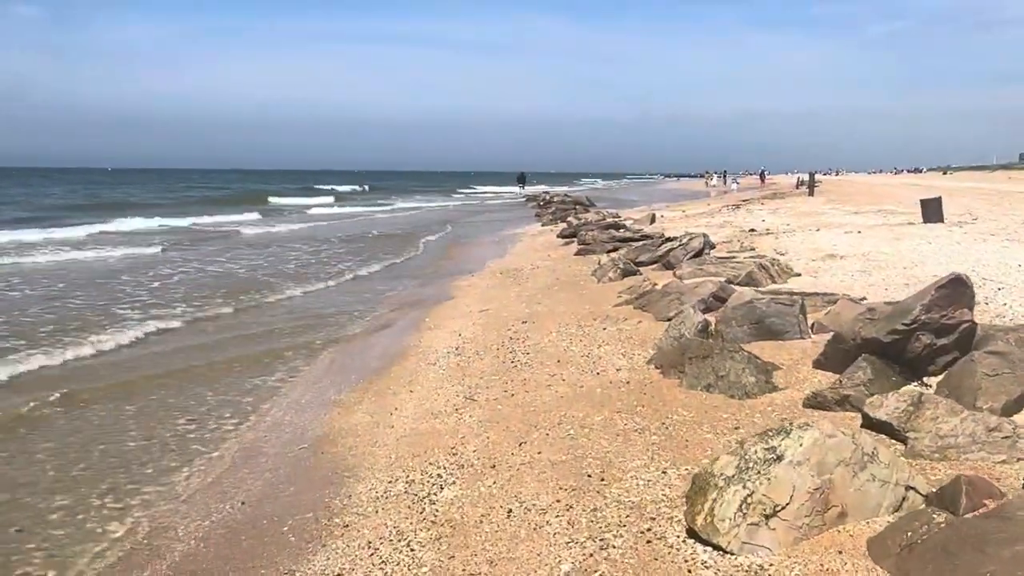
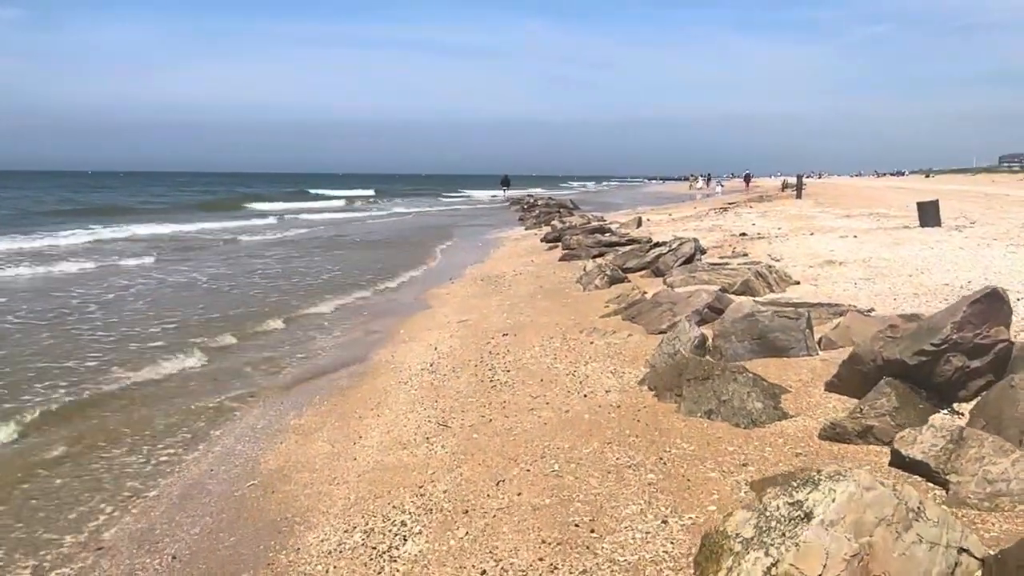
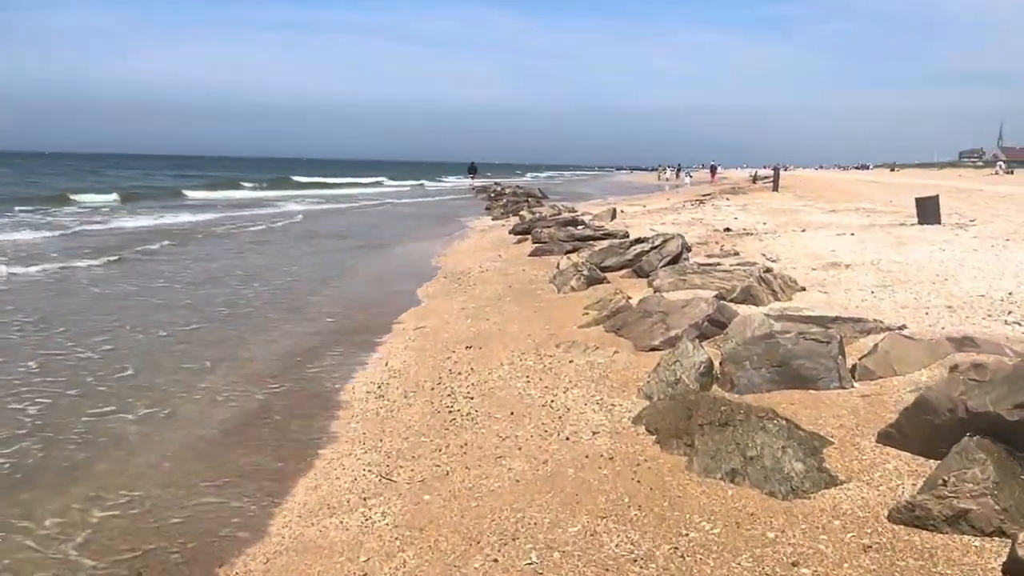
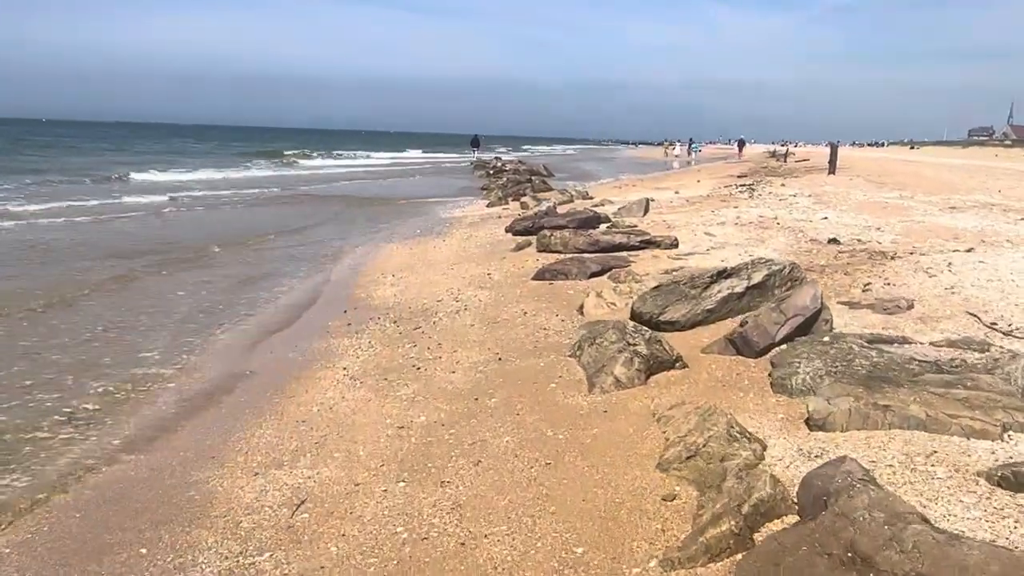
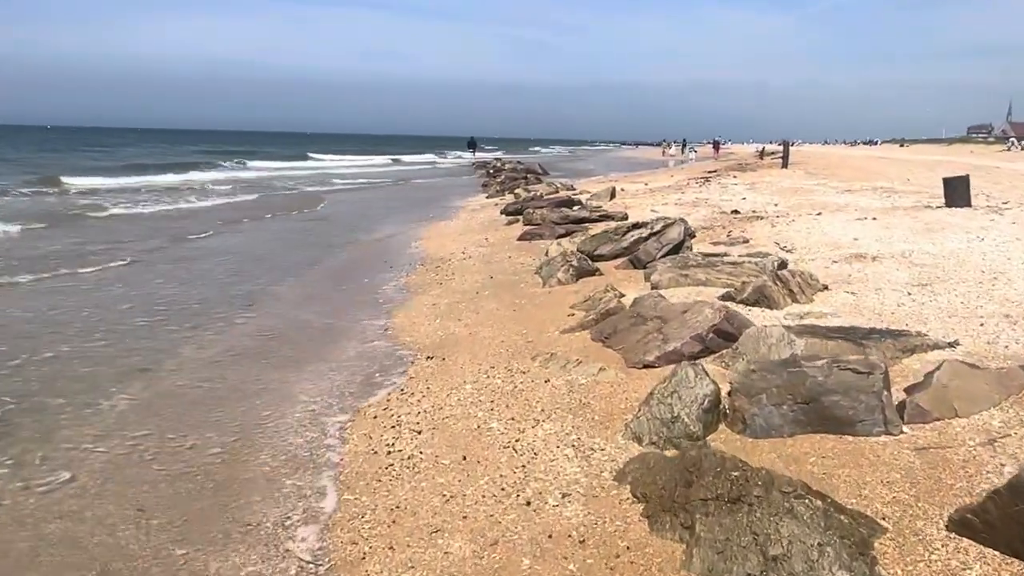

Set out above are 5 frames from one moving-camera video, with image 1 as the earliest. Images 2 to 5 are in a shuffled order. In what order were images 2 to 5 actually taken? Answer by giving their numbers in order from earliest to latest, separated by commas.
2, 3, 5, 4
